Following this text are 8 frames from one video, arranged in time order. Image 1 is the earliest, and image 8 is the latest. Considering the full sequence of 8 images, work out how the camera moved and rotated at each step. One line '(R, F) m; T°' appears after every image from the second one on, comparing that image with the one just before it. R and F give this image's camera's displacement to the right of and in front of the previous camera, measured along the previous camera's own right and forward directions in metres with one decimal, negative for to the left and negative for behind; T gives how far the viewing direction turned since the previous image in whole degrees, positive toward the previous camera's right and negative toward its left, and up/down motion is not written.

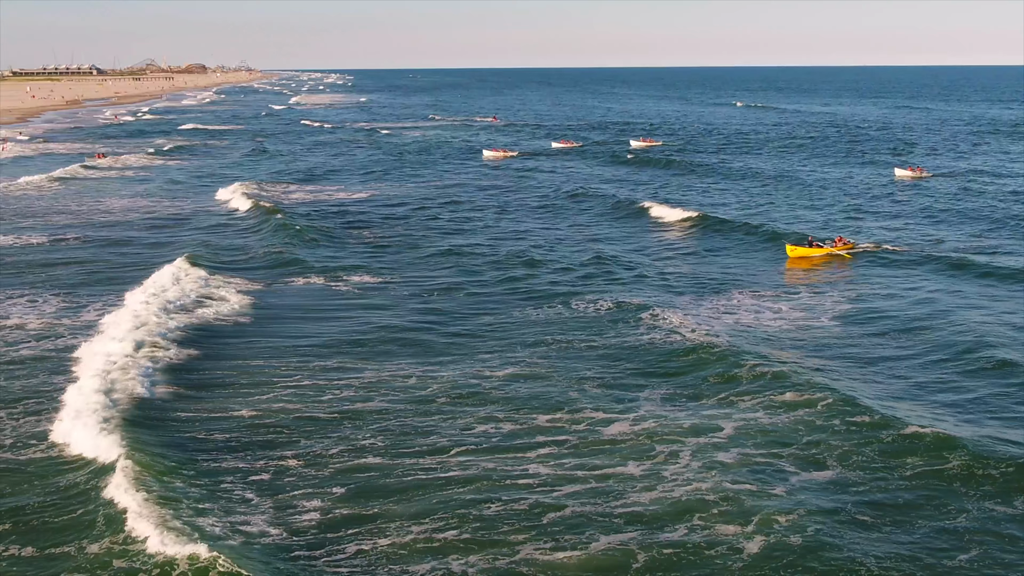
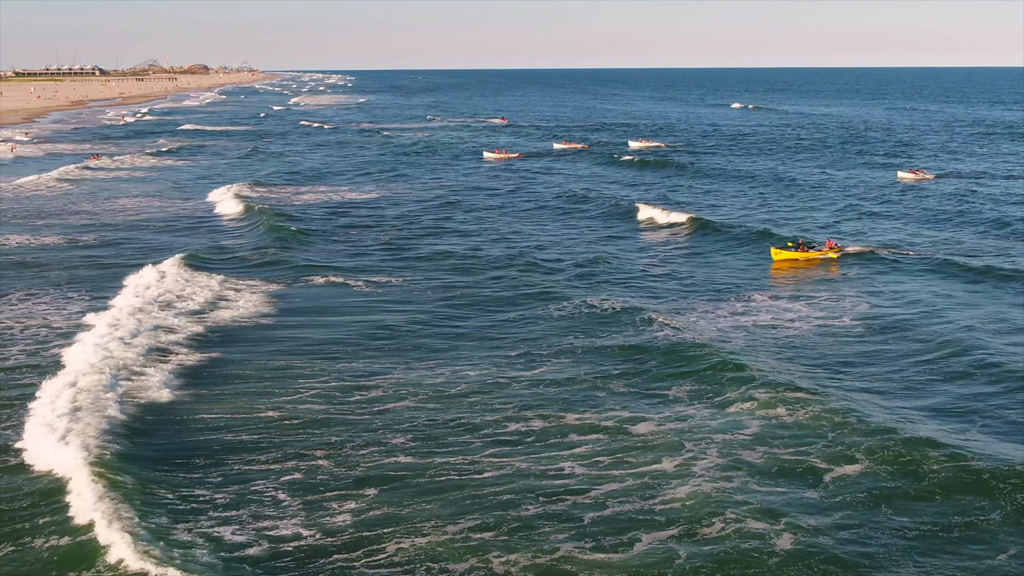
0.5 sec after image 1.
(-0.7, 0.0) m; 0°
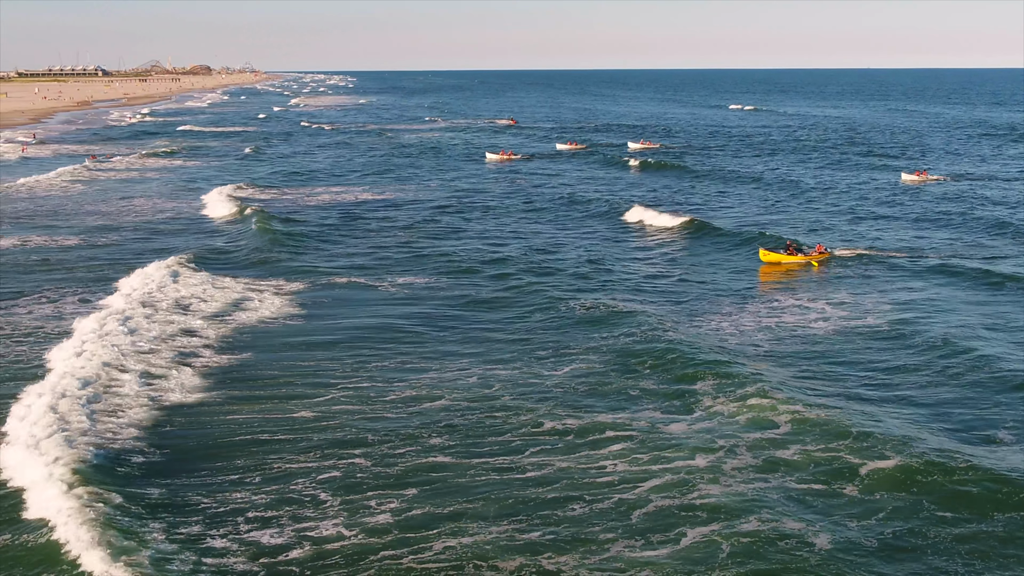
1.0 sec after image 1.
(-0.8, 0.0) m; 0°
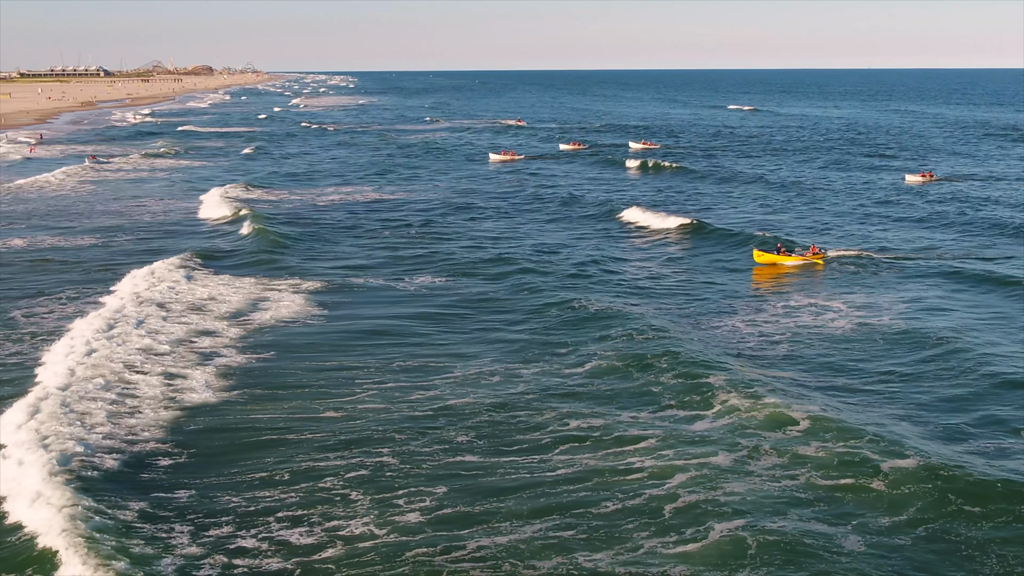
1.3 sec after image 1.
(-0.6, 0.0) m; 0°
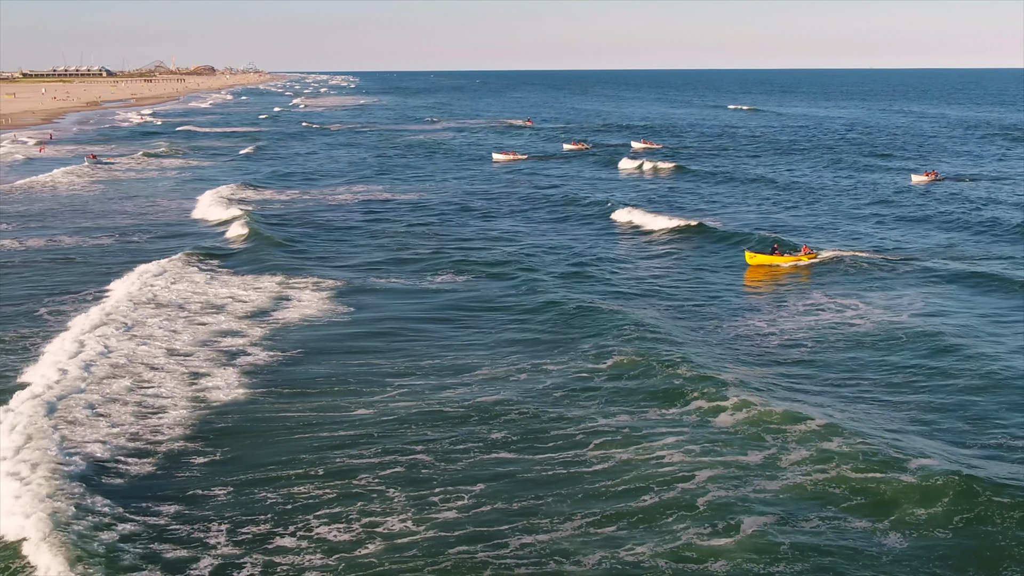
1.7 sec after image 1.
(-0.7, -0.1) m; 0°
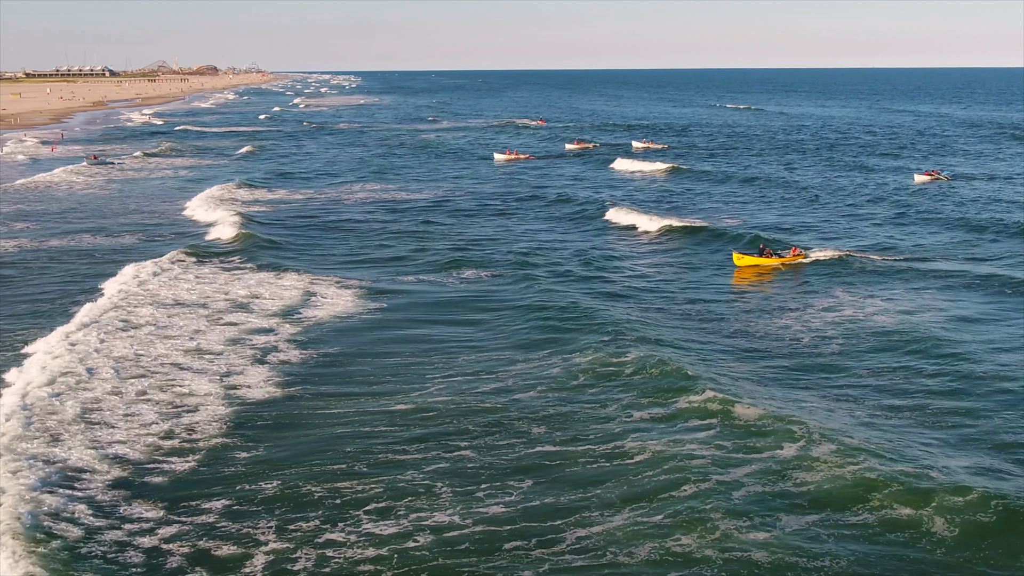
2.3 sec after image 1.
(-0.9, -0.2) m; 0°
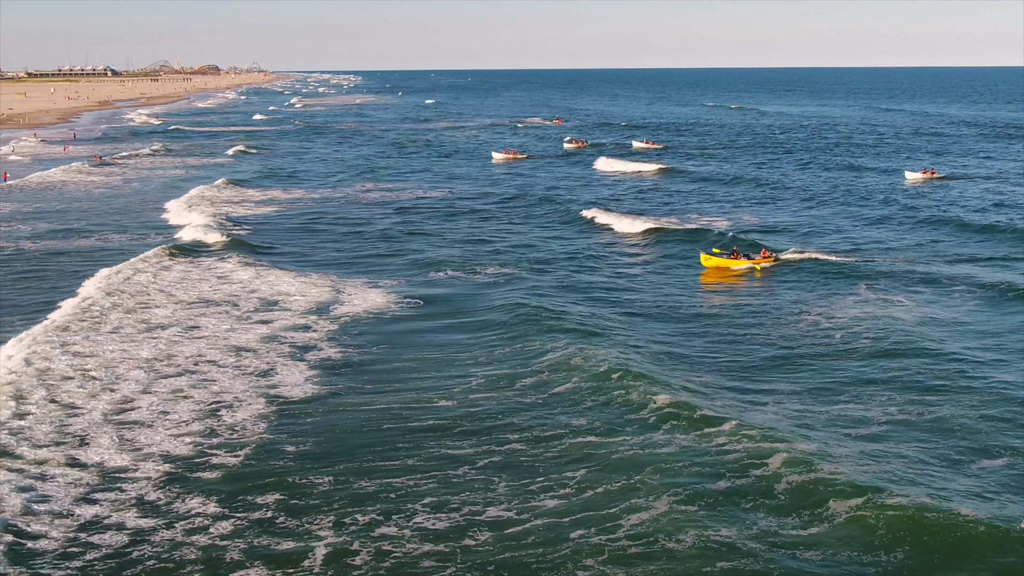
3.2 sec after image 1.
(-1.1, -0.2) m; 0°
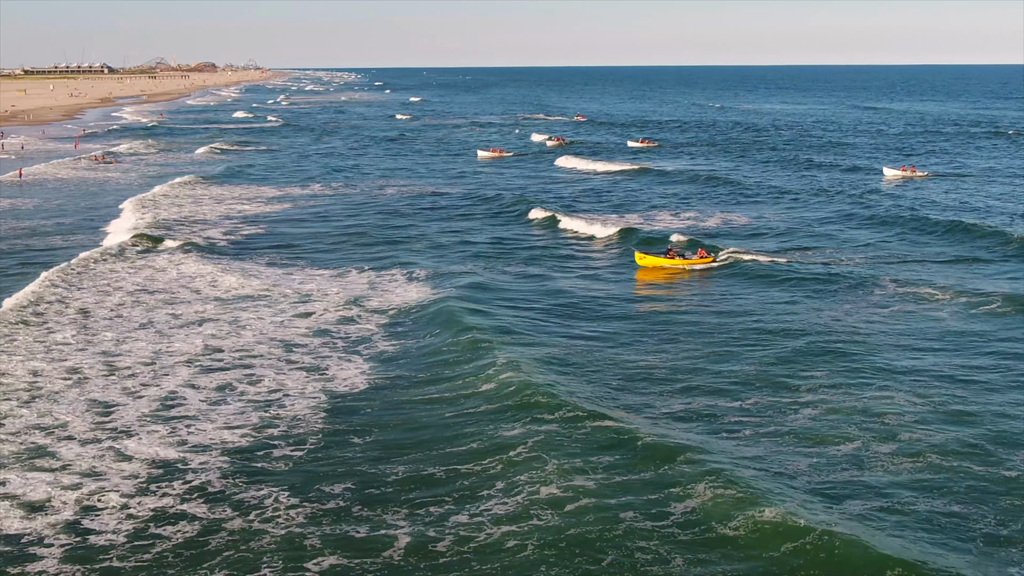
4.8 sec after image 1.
(-1.6, -0.2) m; +1°
